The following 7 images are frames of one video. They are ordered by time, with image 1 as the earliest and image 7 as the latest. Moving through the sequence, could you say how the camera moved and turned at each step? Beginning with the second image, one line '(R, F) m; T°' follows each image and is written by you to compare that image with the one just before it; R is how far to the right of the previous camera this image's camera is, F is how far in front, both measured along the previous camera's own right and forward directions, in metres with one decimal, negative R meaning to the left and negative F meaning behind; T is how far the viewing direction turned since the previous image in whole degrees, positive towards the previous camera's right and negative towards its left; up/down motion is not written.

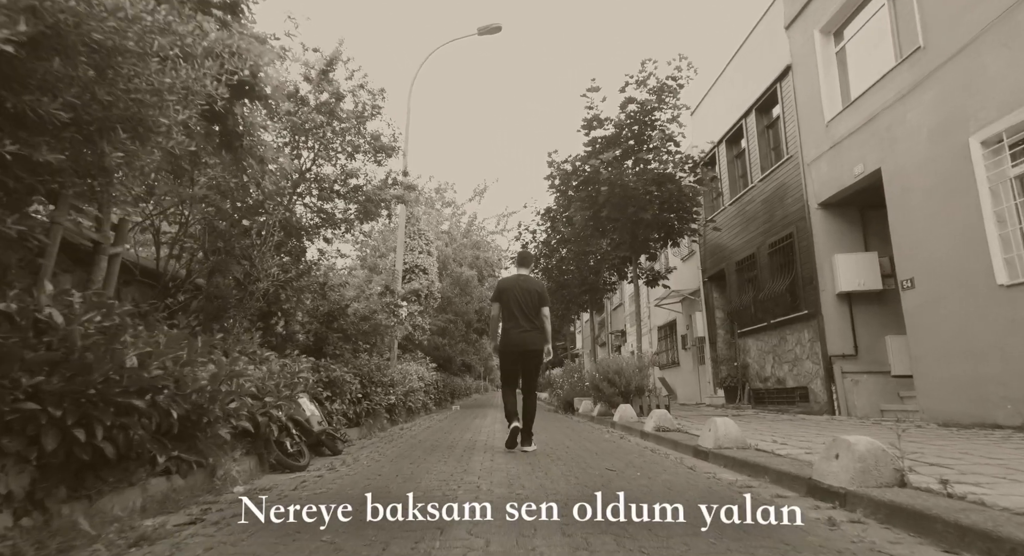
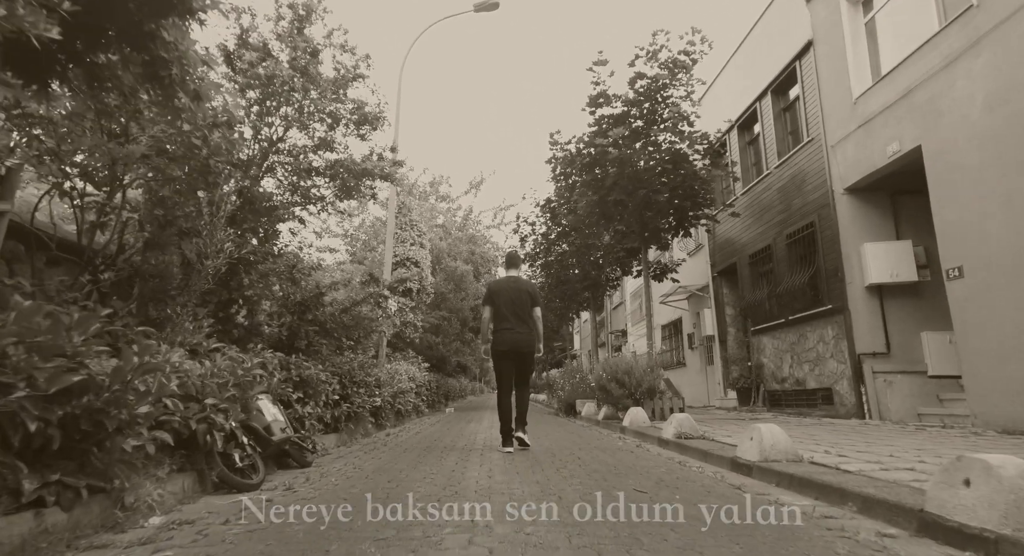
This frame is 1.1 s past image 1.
(-0.1, +1.0) m; 0°
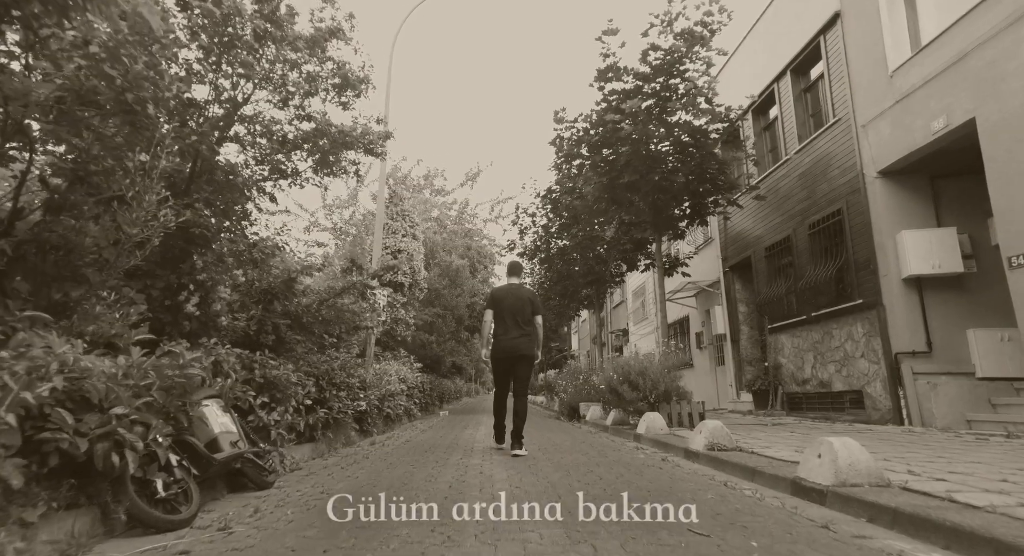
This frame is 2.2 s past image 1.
(-0.1, +1.0) m; 0°
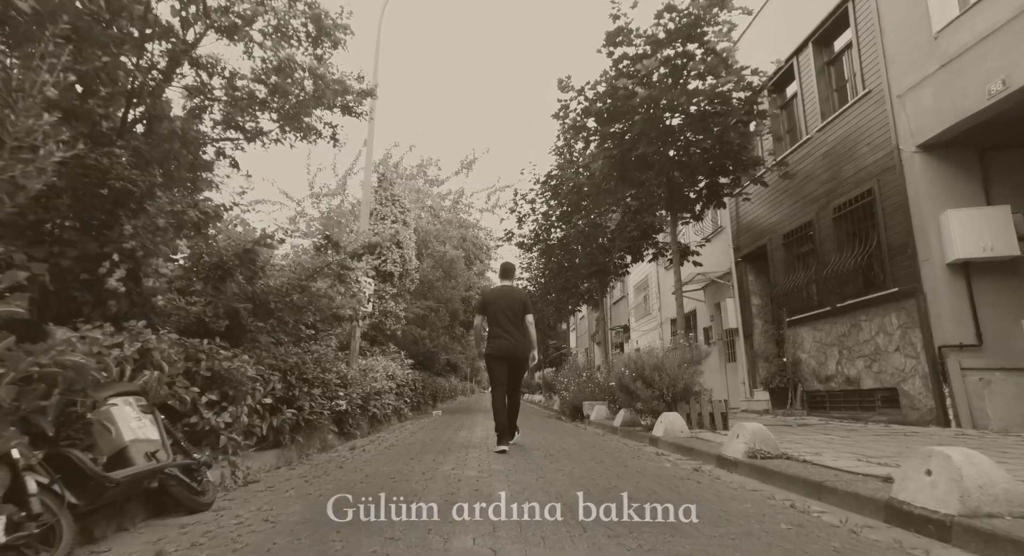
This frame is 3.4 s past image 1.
(-0.1, +1.0) m; 0°
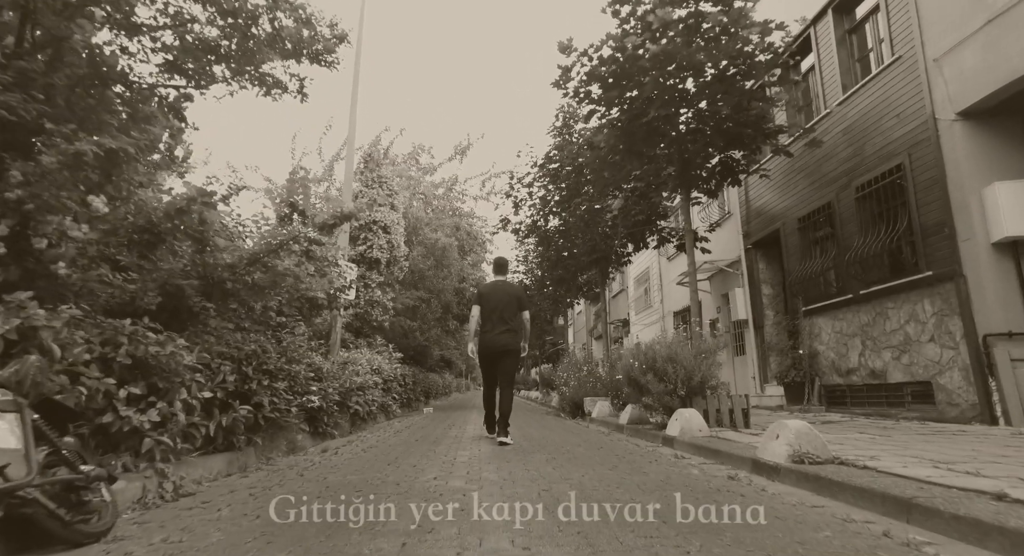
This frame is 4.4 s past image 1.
(0.0, +0.9) m; 0°
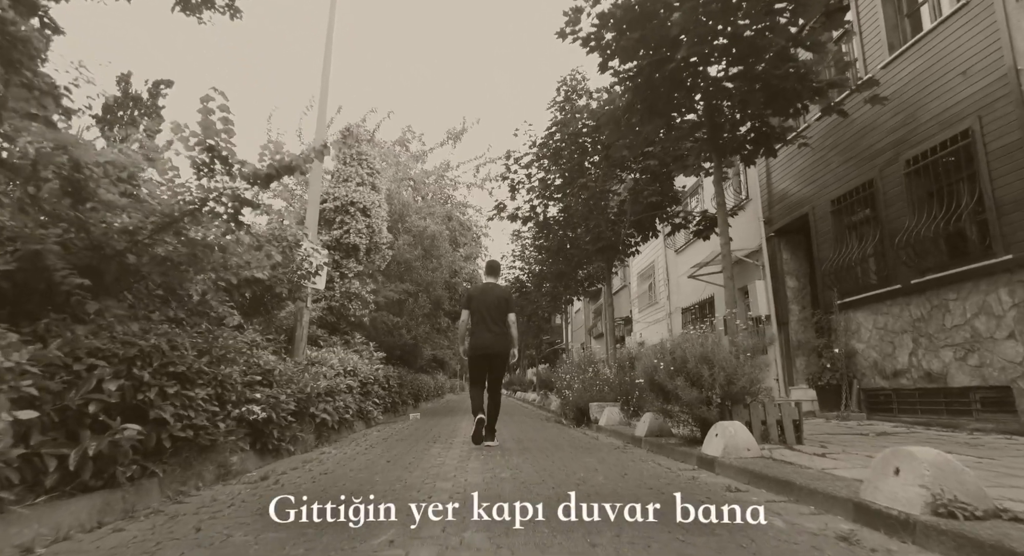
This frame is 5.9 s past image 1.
(0.0, +1.4) m; 0°
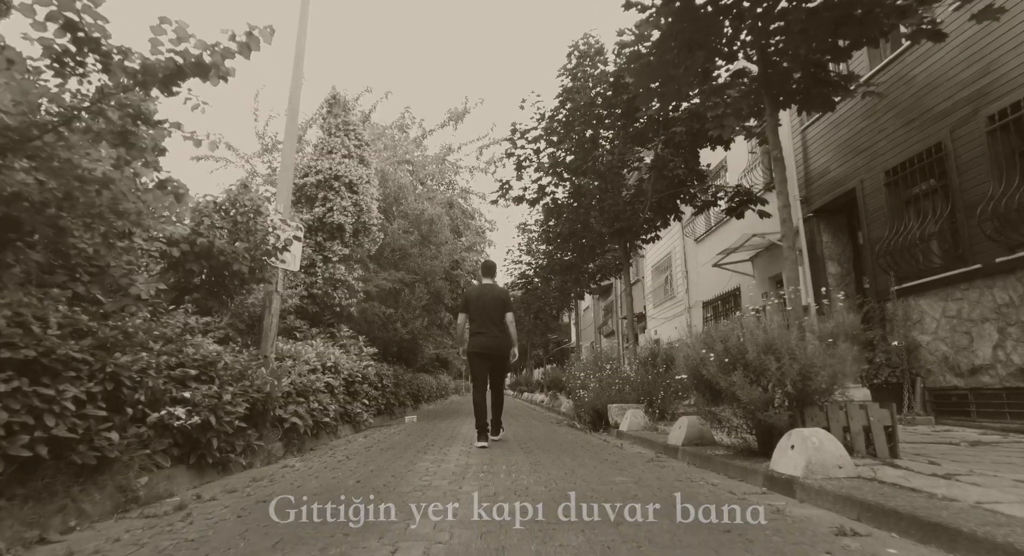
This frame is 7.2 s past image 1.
(0.0, +1.3) m; -1°
